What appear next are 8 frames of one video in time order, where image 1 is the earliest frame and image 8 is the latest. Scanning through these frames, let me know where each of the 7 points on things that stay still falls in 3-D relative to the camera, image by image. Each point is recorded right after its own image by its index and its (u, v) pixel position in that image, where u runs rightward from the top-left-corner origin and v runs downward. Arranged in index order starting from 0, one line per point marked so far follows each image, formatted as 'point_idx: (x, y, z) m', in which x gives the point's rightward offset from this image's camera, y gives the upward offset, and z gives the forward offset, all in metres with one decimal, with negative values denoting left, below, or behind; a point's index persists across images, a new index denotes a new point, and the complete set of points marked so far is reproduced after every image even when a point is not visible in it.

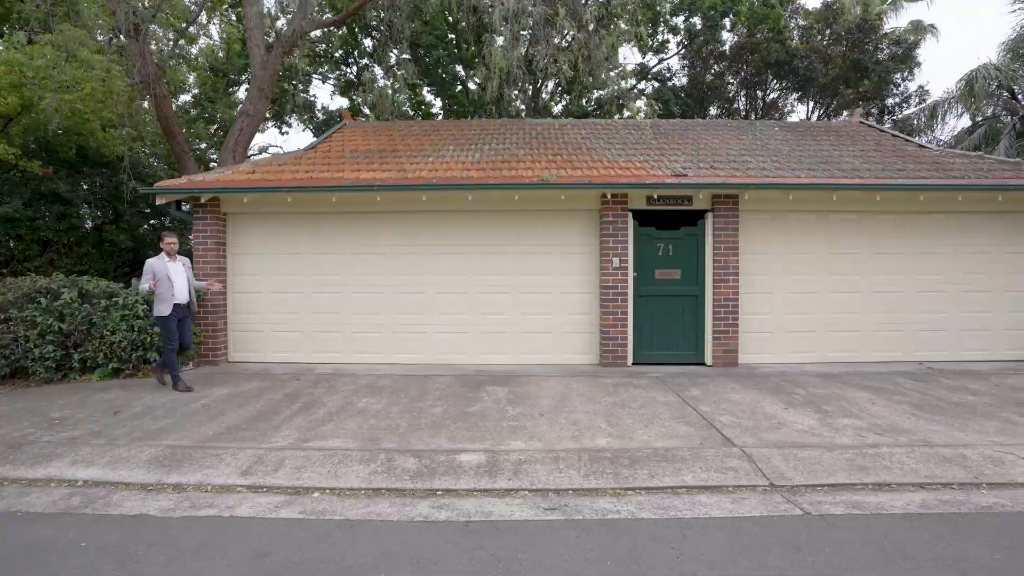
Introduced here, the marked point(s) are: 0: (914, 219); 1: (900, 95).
0: (+6.5, +1.1, +8.4) m
1: (+12.4, +6.2, +16.6) m
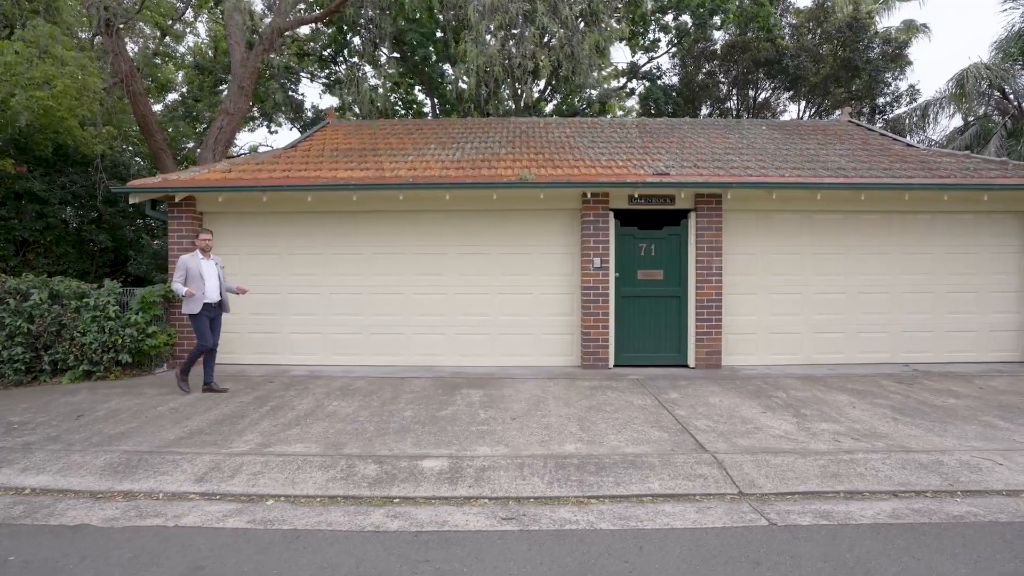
0: (+6.2, +1.1, +8.3) m
1: (+12.1, +6.2, +16.5) m
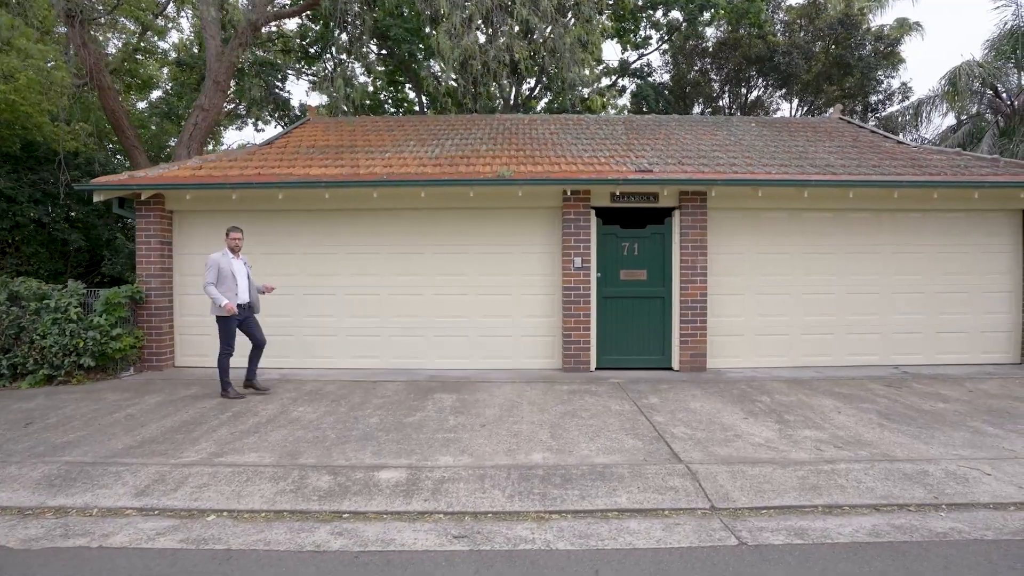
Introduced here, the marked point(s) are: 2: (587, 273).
0: (+5.9, +1.1, +8.1) m
1: (+11.7, +6.2, +16.3) m
2: (+1.1, +0.2, +7.8) m
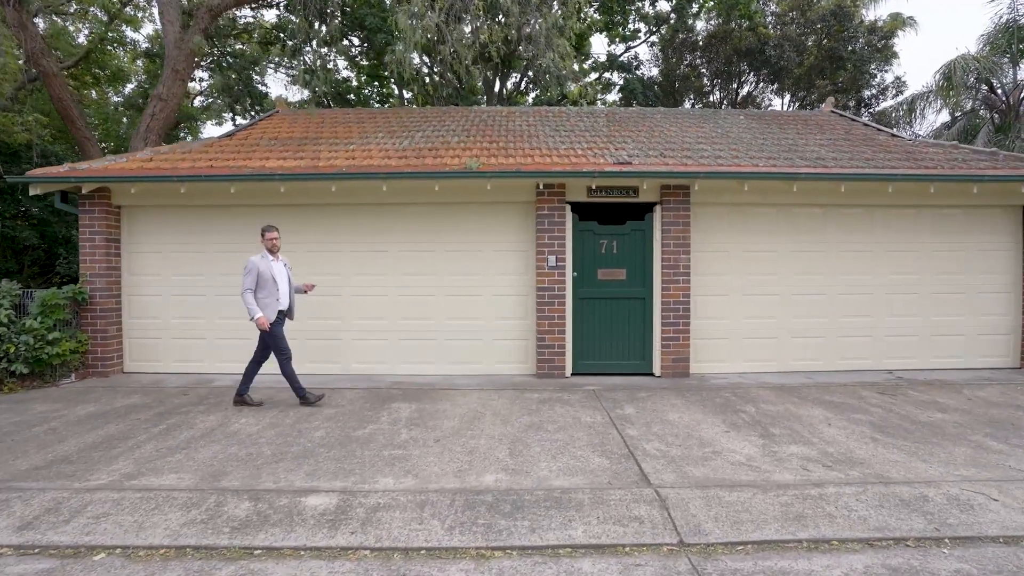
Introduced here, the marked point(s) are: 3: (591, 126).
0: (+5.5, +1.1, +7.6) m
1: (+11.2, +6.2, +15.9) m
2: (+0.7, +0.2, +7.3) m
3: (+1.4, +2.9, +9.3) m
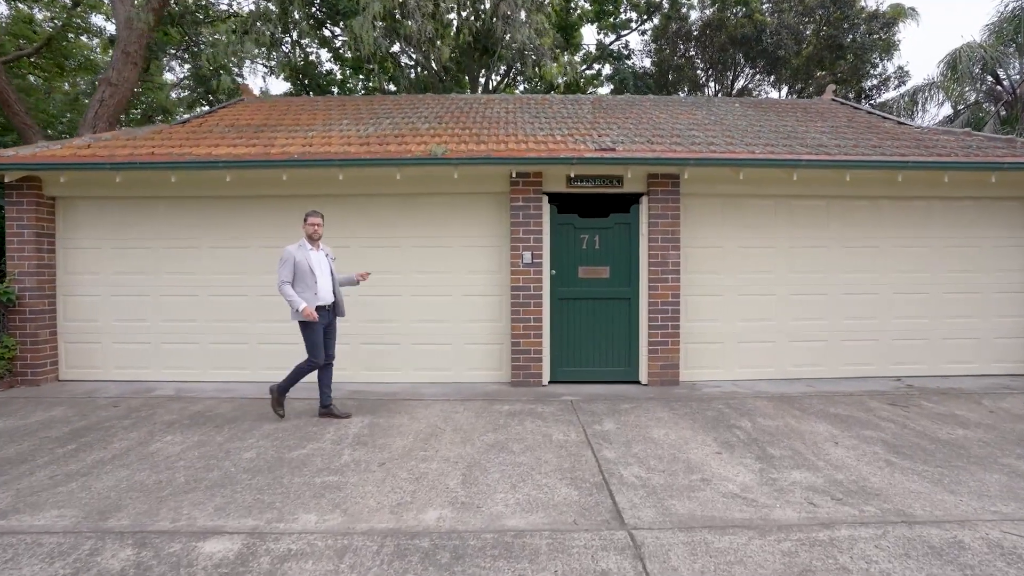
0: (+5.1, +1.1, +7.0) m
1: (+10.8, +6.2, +15.2) m
2: (+0.3, +0.2, +6.6) m
3: (+1.0, +2.9, +8.6) m
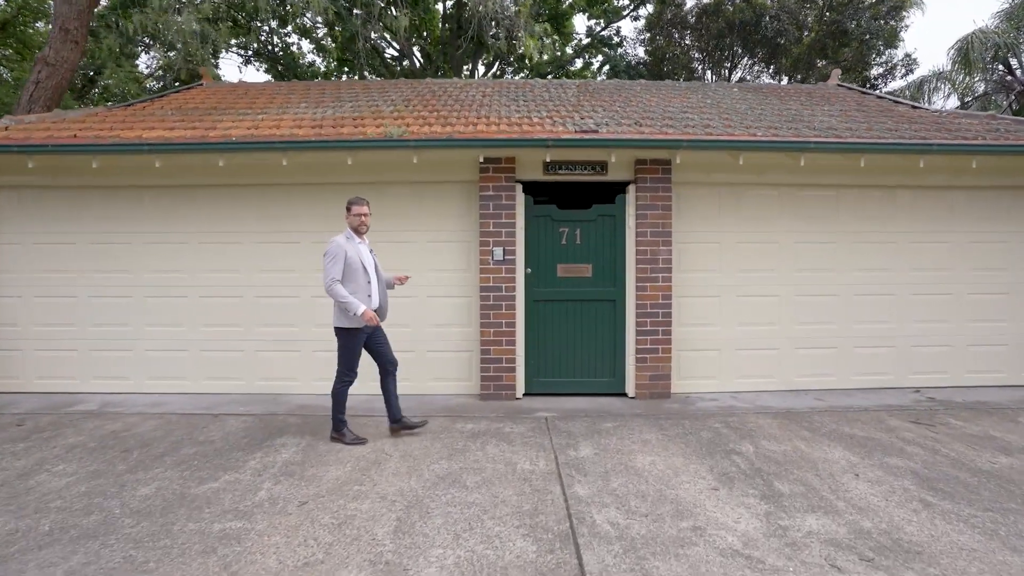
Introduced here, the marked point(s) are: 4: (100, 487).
0: (+4.8, +1.1, +6.2) m
1: (+10.4, +6.2, +14.5) m
2: (0.0, +0.2, +5.8) m
3: (+0.7, +2.9, +7.9) m
4: (-3.0, -1.5, +3.8) m
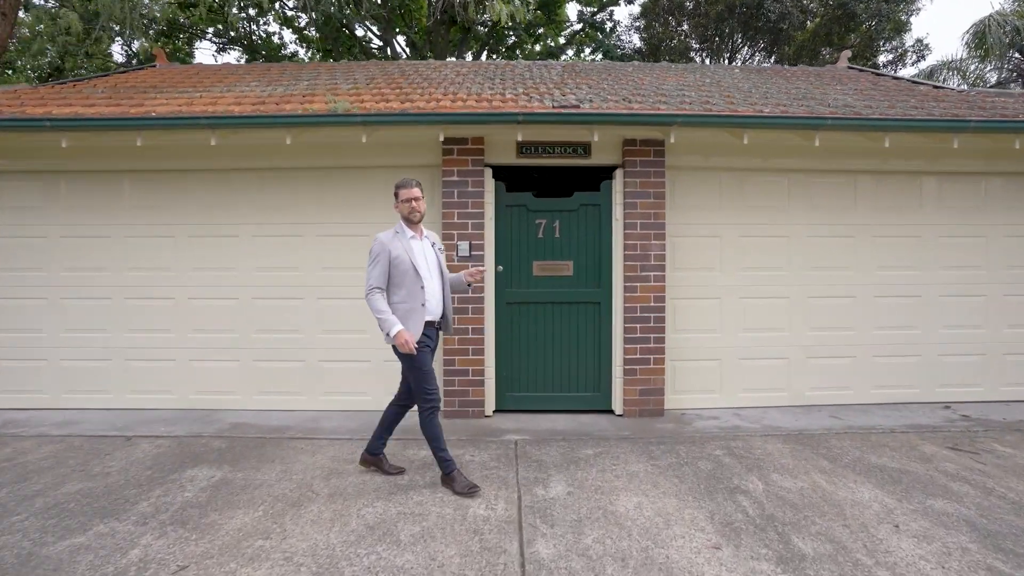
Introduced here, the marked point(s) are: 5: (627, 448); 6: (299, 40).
0: (+4.5, +1.1, +5.4) m
1: (+10.1, +6.1, +13.8) m
2: (-0.3, +0.2, +5.0) m
3: (+0.4, +2.9, +7.1) m
4: (-3.3, -1.5, +3.0) m
5: (+1.0, -1.3, +4.3) m
6: (-6.6, +7.6, +15.9) m
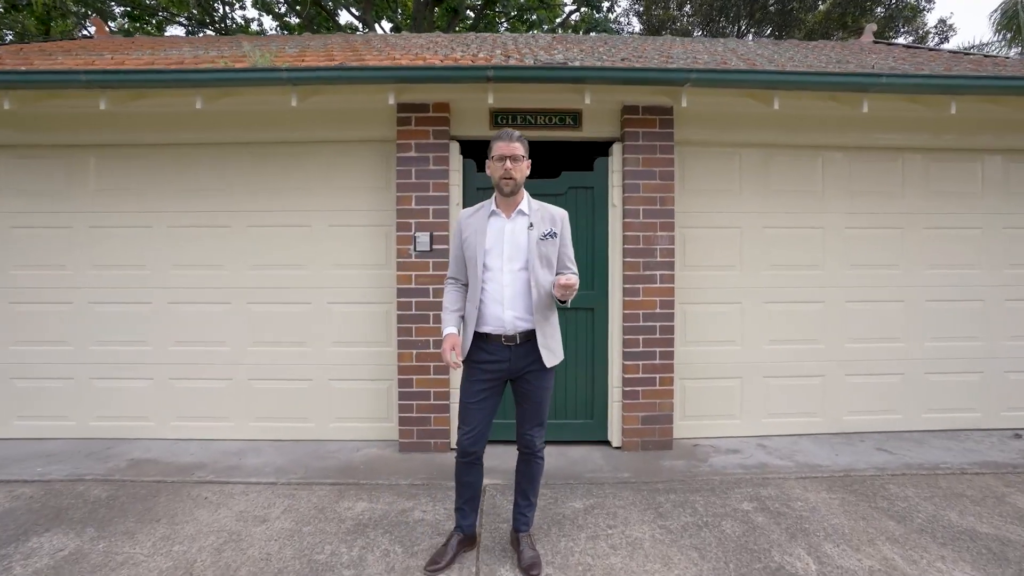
0: (+4.2, +1.1, +4.5) m
1: (+9.8, +6.1, +12.8) m
2: (-0.5, +0.2, +4.1) m
3: (+0.1, +2.9, +6.1) m
4: (-3.5, -1.5, +1.9) m
5: (+0.7, -1.3, +3.3) m
6: (-6.9, +7.6, +14.9) m
